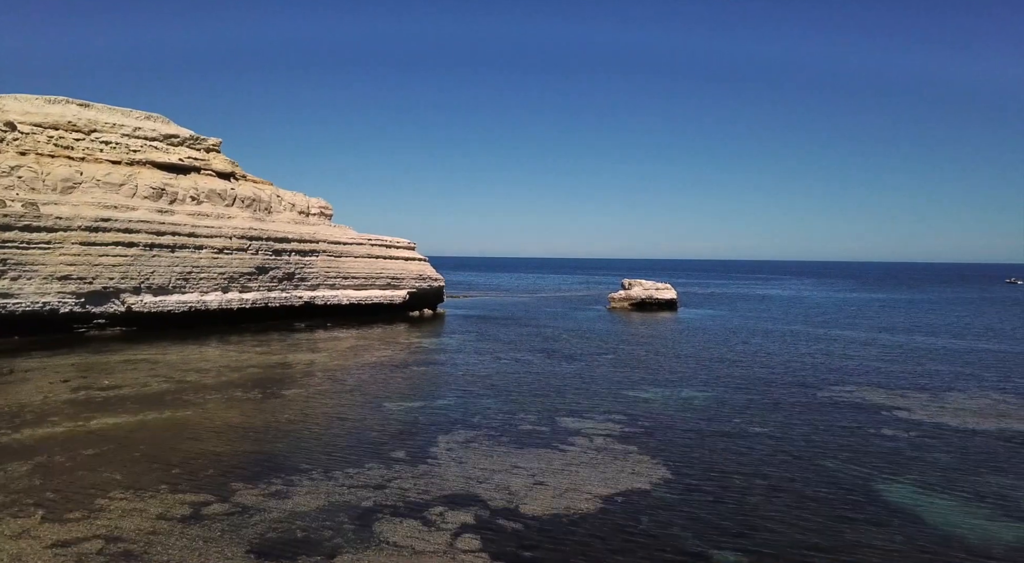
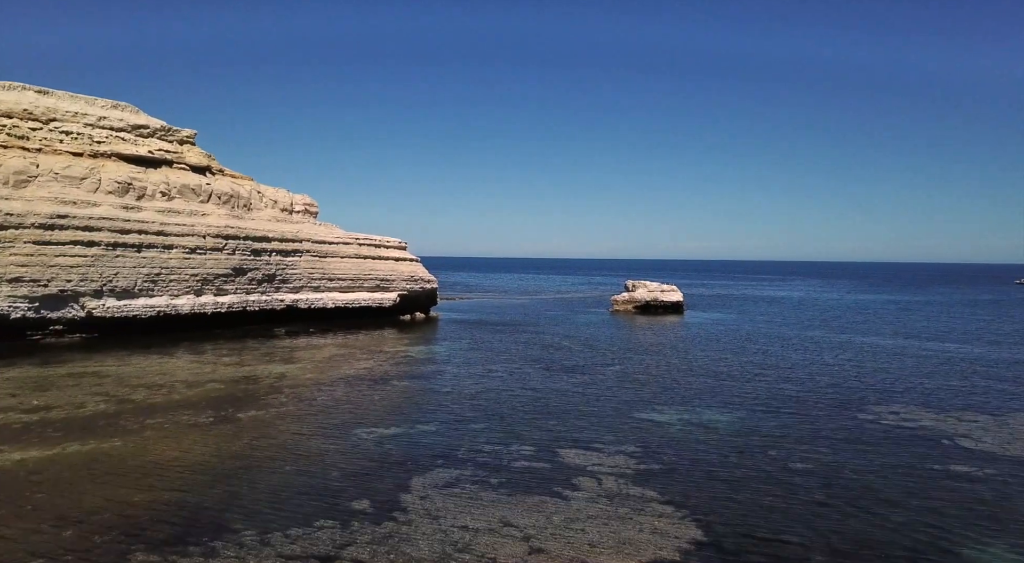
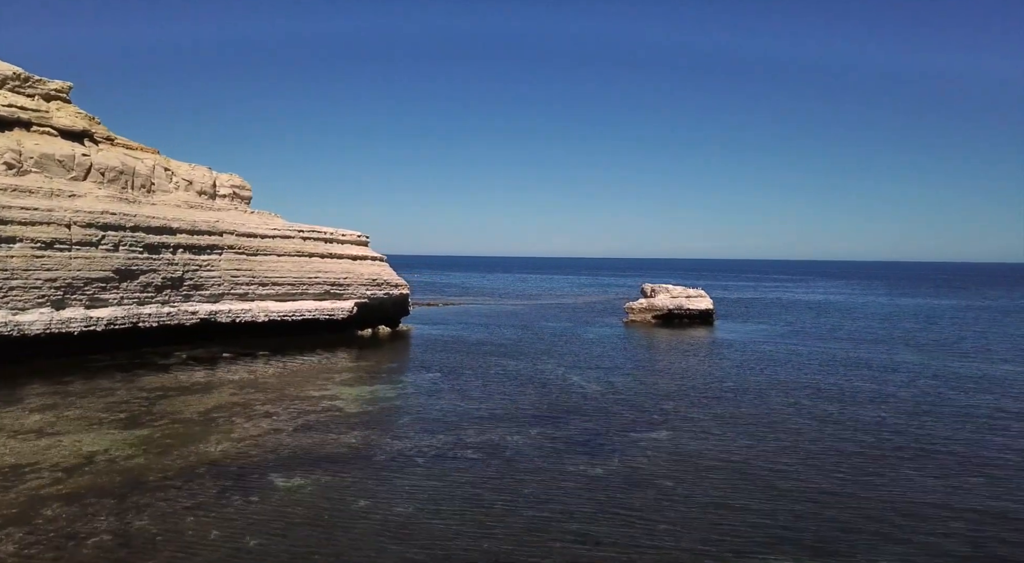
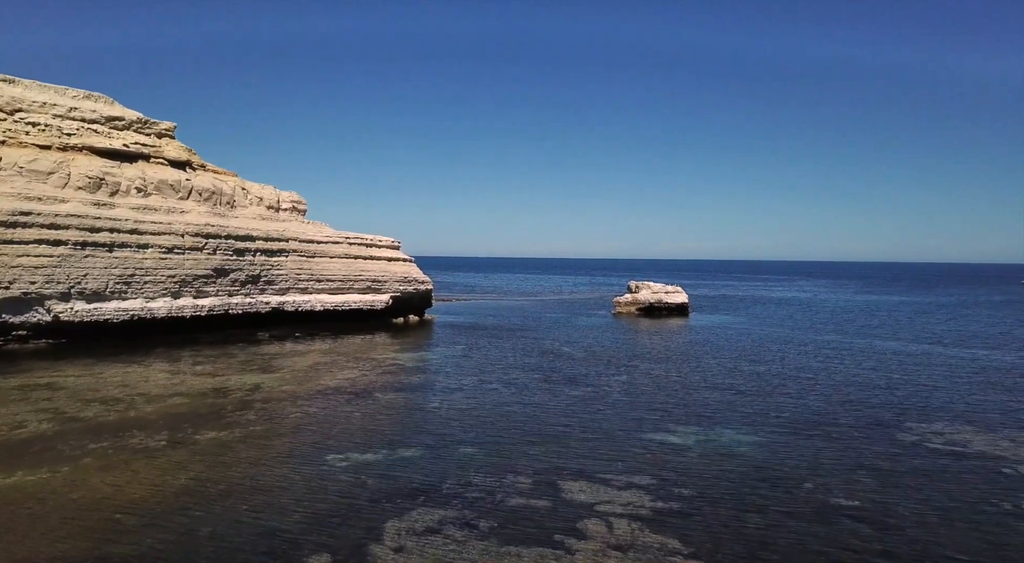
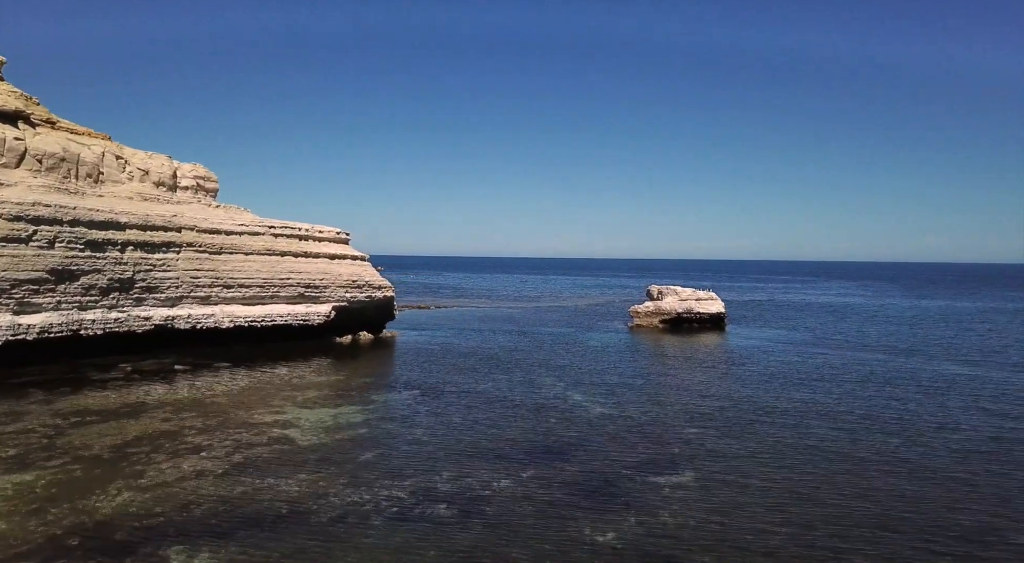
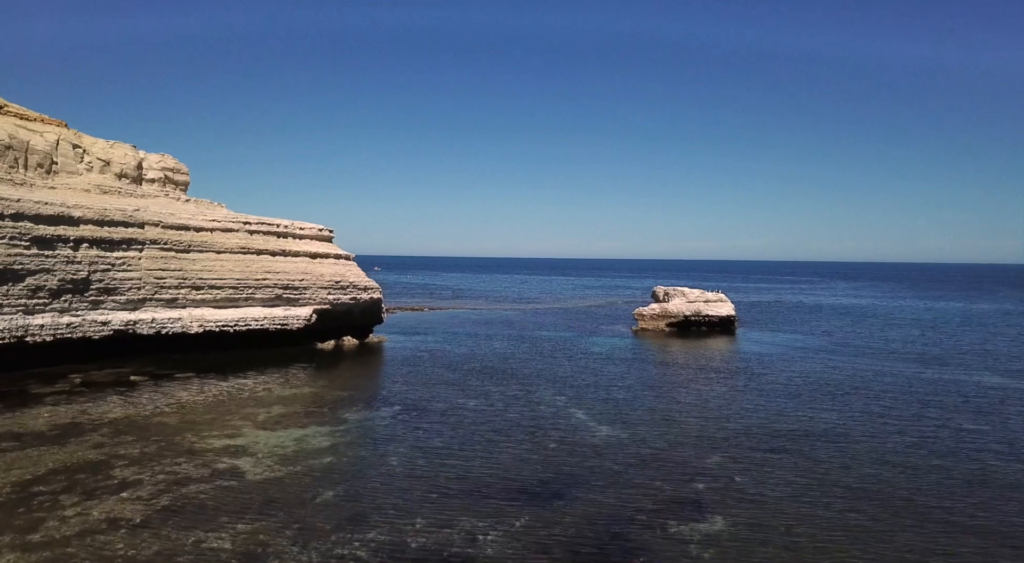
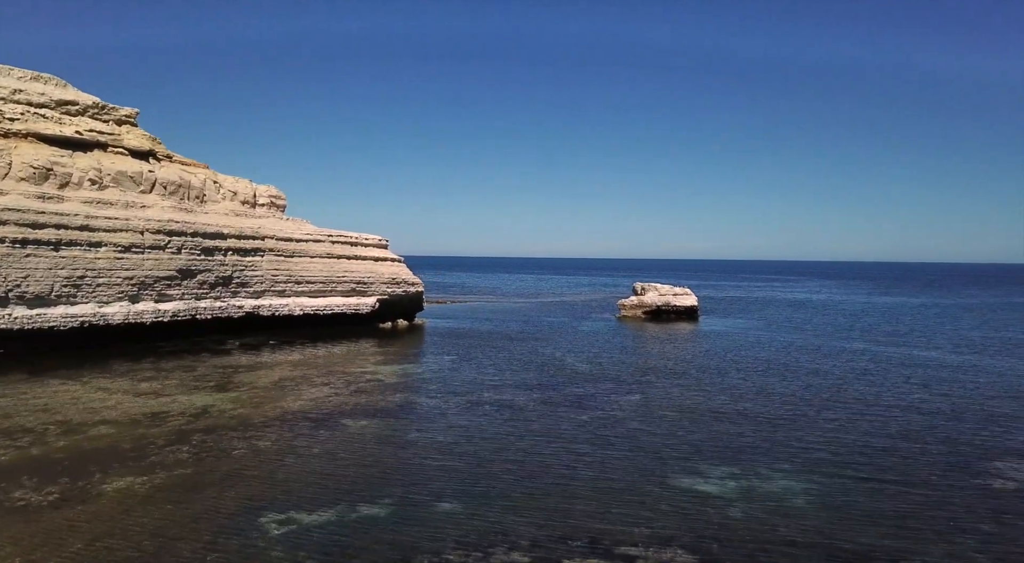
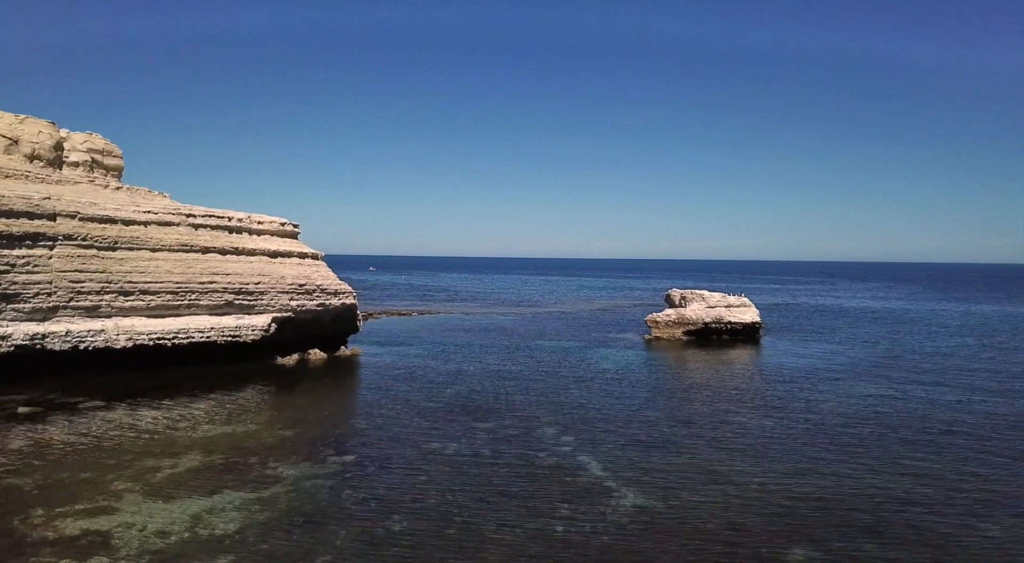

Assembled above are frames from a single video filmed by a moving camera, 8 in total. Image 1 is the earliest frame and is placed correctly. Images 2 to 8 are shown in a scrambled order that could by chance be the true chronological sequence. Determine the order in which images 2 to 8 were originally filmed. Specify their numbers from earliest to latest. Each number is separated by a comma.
2, 4, 7, 3, 5, 6, 8
